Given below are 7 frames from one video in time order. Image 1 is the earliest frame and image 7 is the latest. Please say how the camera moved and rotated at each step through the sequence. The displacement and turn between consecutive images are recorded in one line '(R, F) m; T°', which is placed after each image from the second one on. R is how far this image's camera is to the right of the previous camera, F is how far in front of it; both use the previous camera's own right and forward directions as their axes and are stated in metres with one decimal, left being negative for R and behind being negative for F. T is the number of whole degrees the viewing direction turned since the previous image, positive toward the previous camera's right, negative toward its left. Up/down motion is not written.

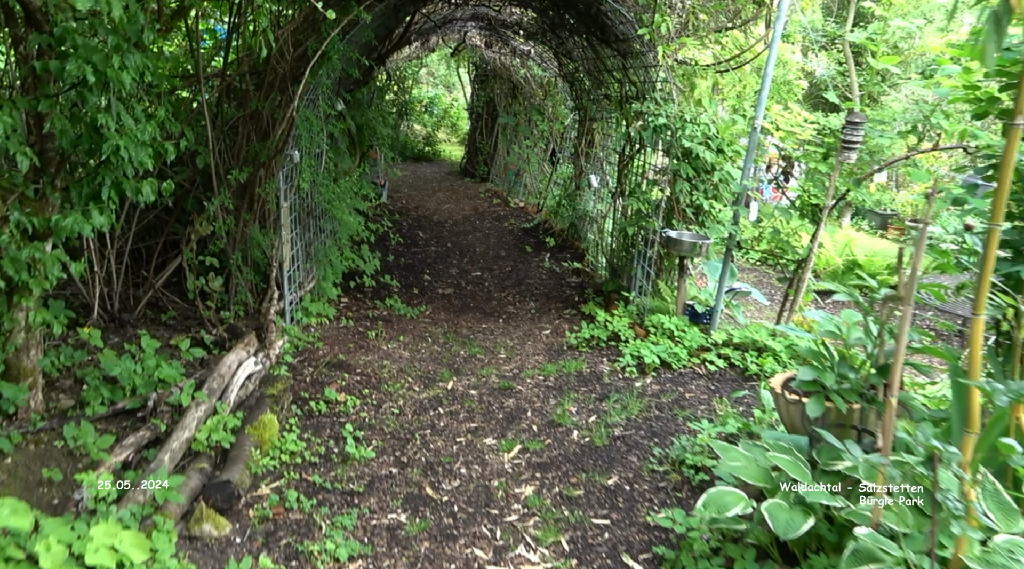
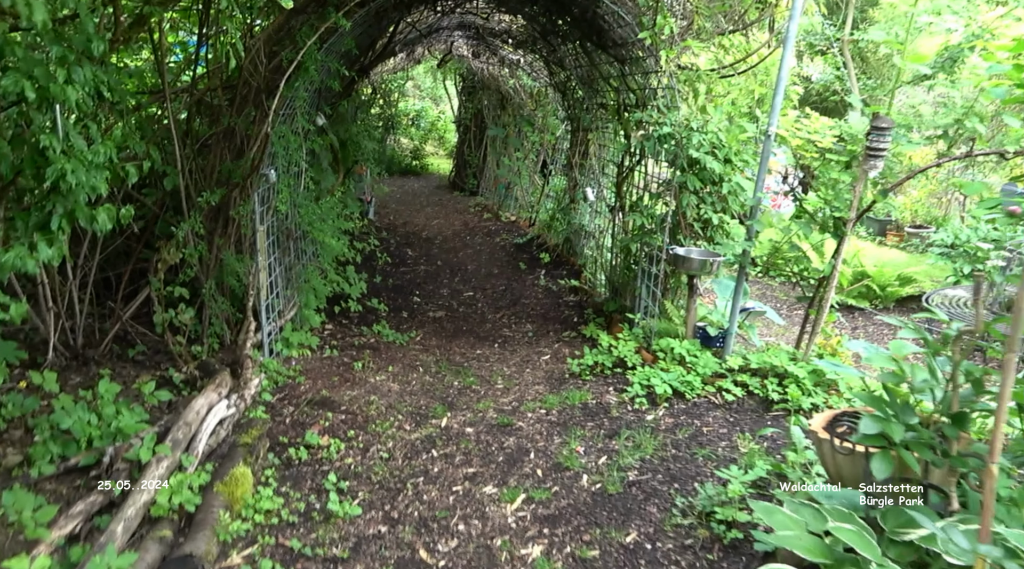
(0.0, +0.3) m; +1°
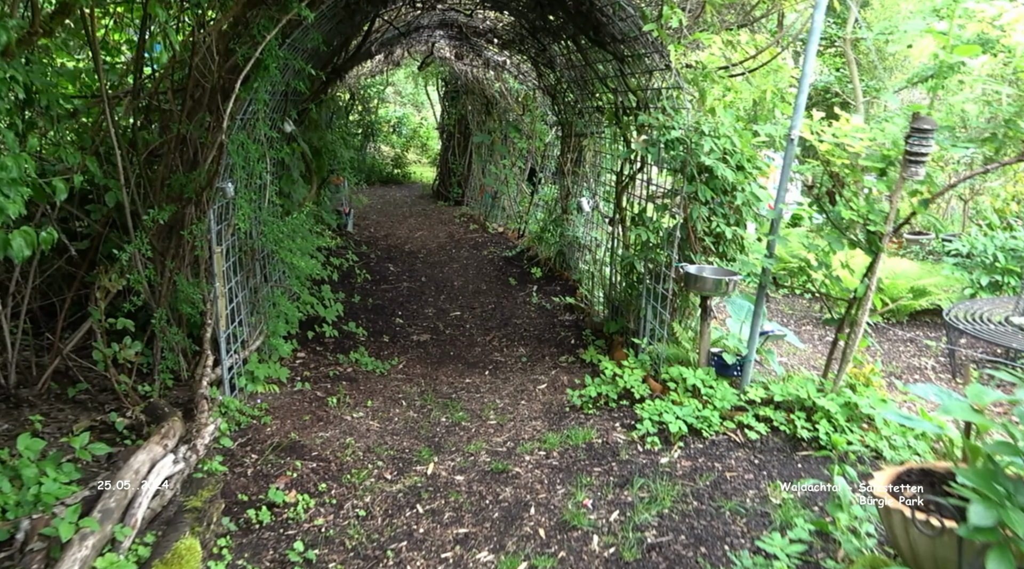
(0.0, +0.4) m; +1°
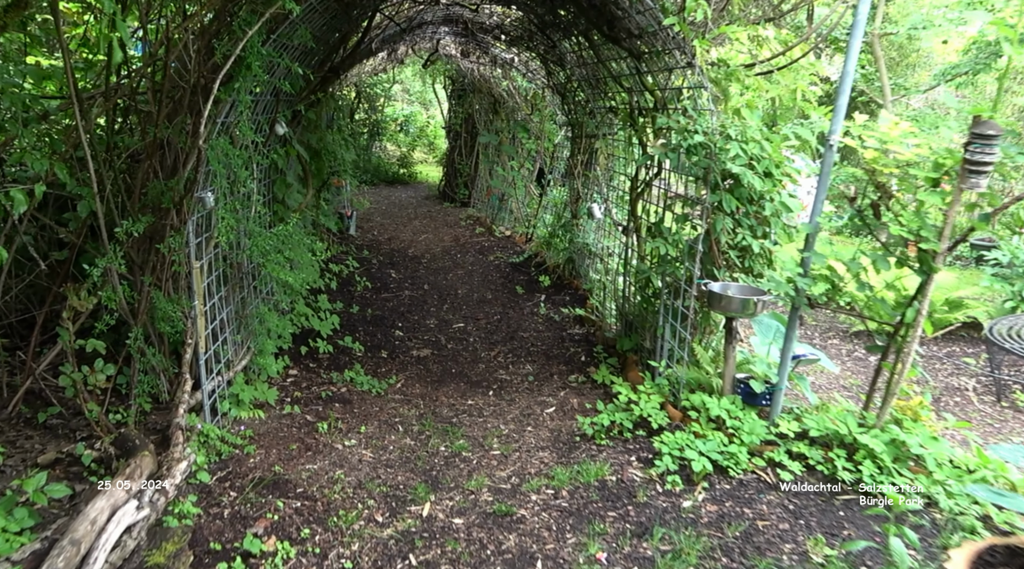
(0.0, +0.3) m; -1°
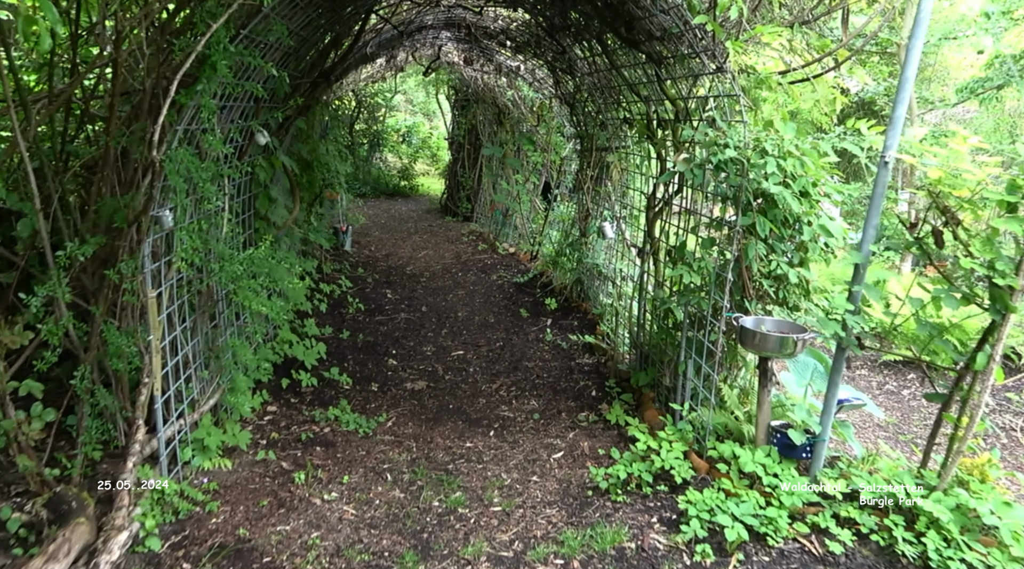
(0.0, +0.4) m; 0°
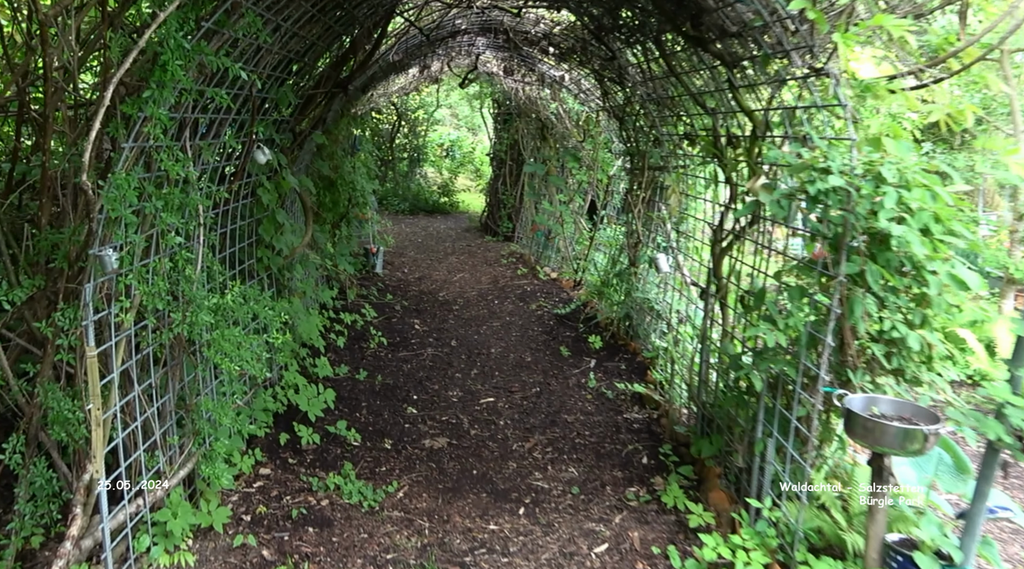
(0.0, +0.6) m; -4°
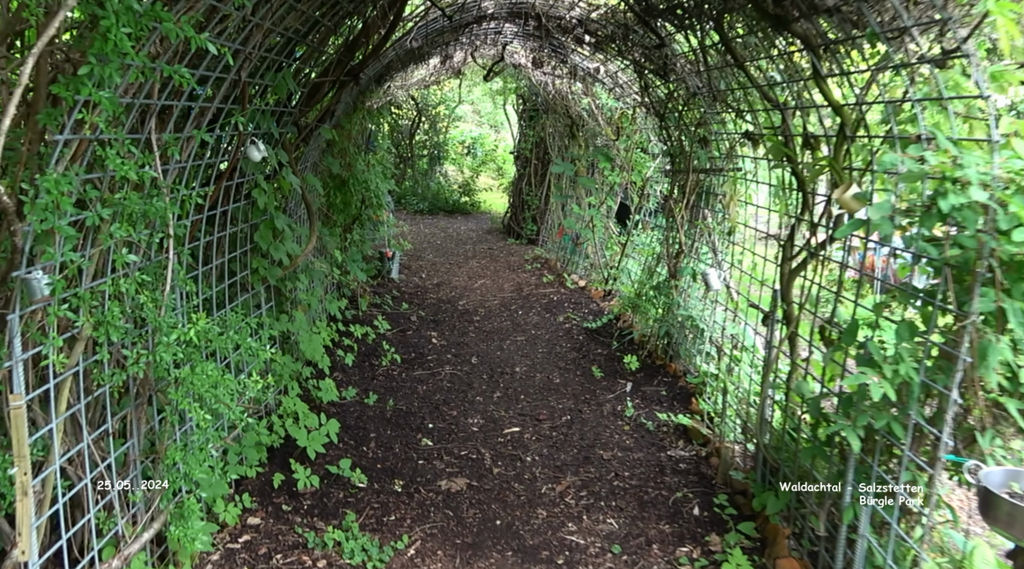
(-0.1, +0.4) m; -2°
